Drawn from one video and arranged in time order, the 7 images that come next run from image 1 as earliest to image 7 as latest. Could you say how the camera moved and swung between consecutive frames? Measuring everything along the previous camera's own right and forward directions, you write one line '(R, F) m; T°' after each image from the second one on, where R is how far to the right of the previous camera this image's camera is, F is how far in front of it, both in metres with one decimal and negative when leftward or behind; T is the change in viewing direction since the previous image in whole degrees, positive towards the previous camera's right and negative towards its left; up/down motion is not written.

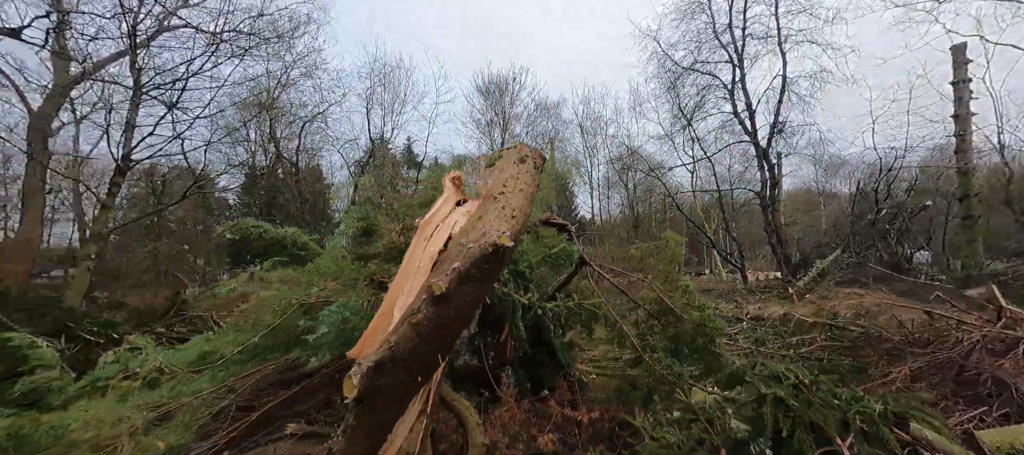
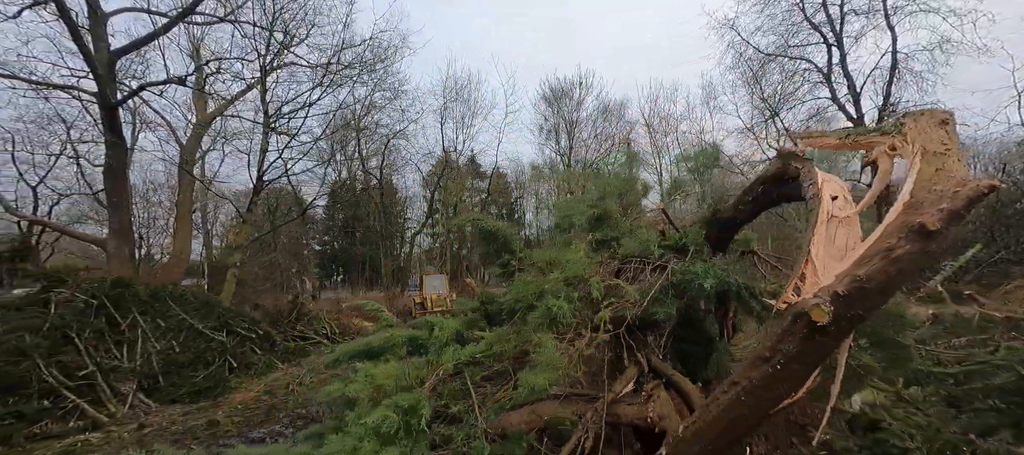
(-0.5, -0.5) m; -8°
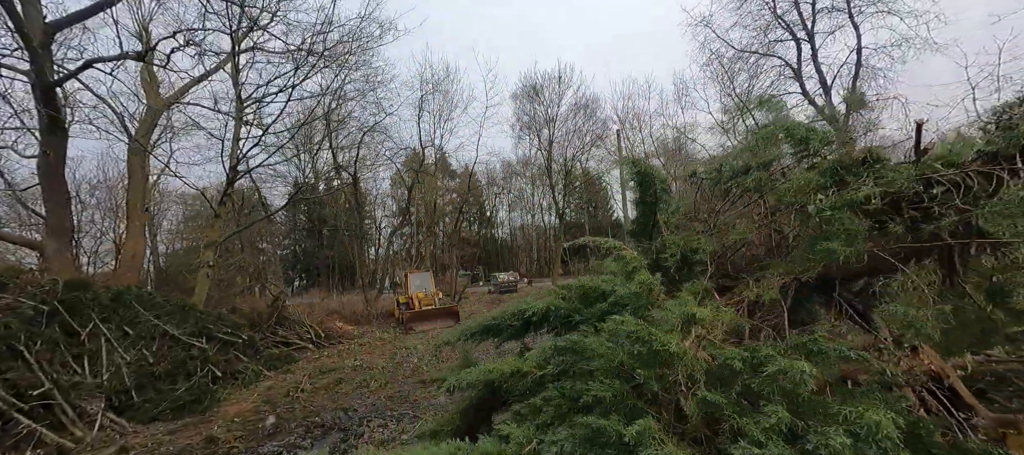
(-1.0, +0.5) m; +6°
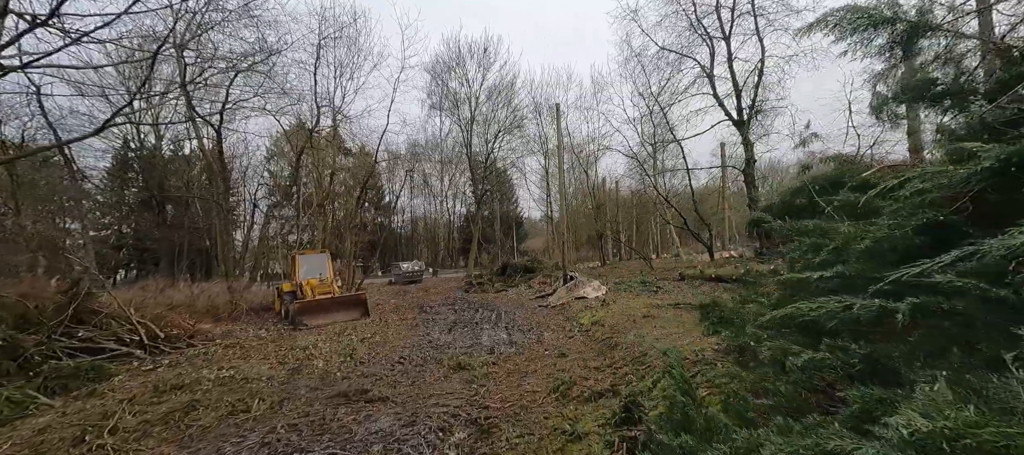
(-0.9, +2.1) m; +15°
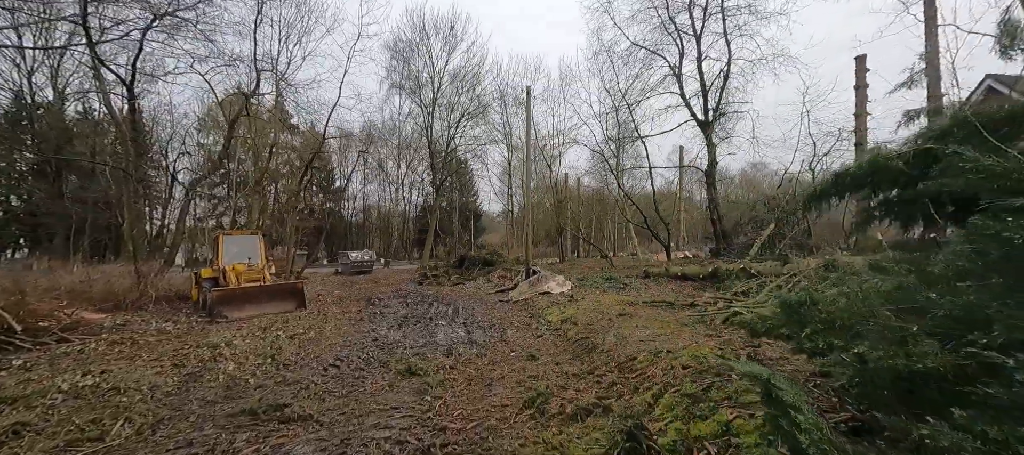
(-0.1, +0.9) m; +6°
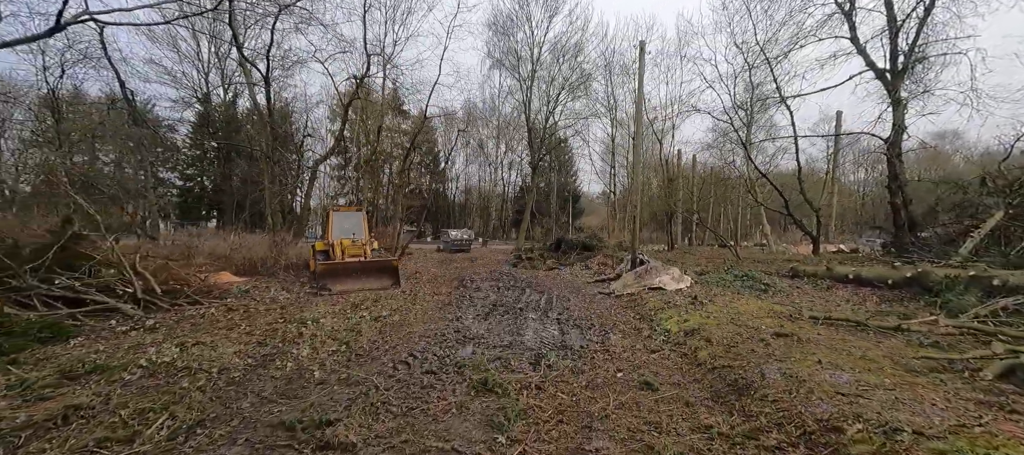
(-0.1, +1.1) m; -13°
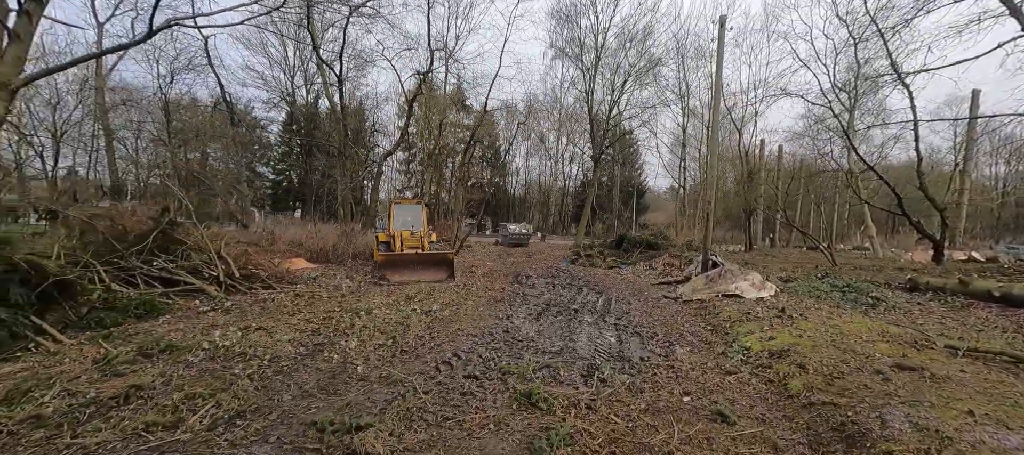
(+0.1, +0.4) m; -8°
